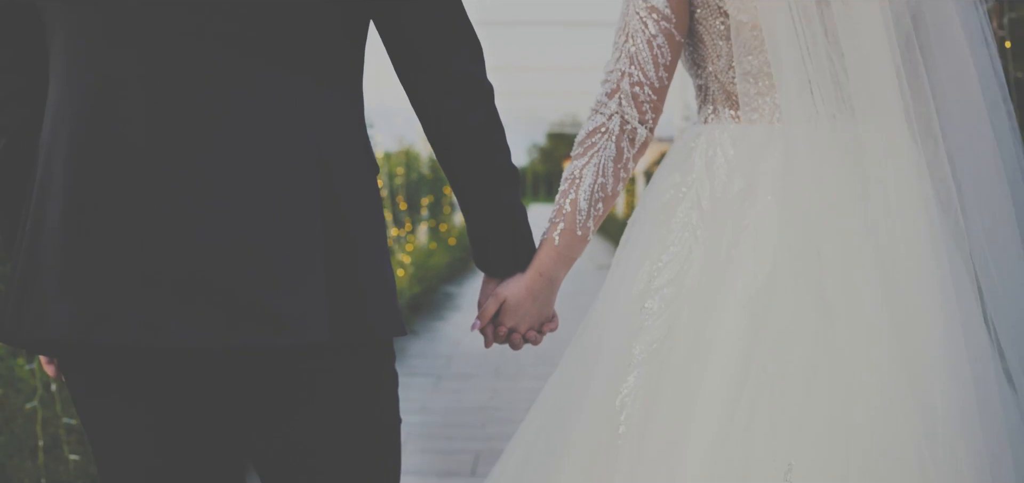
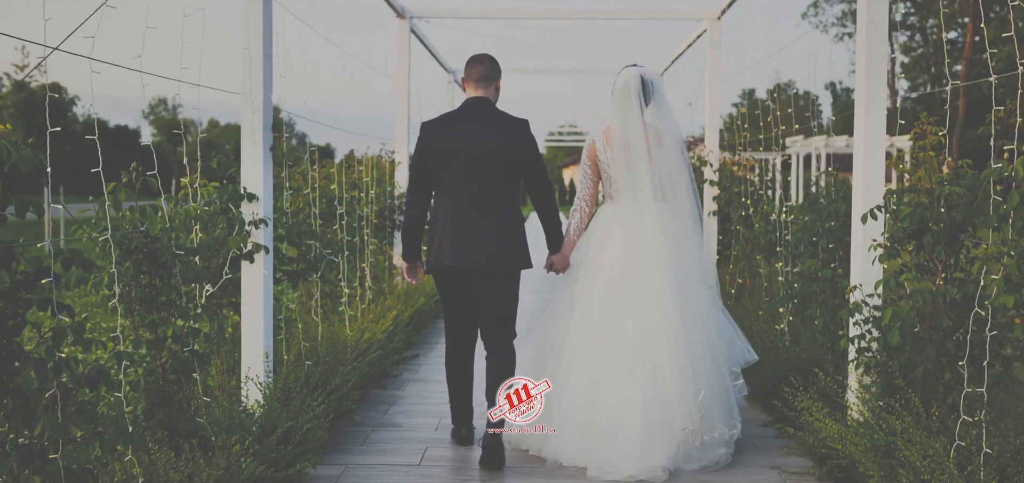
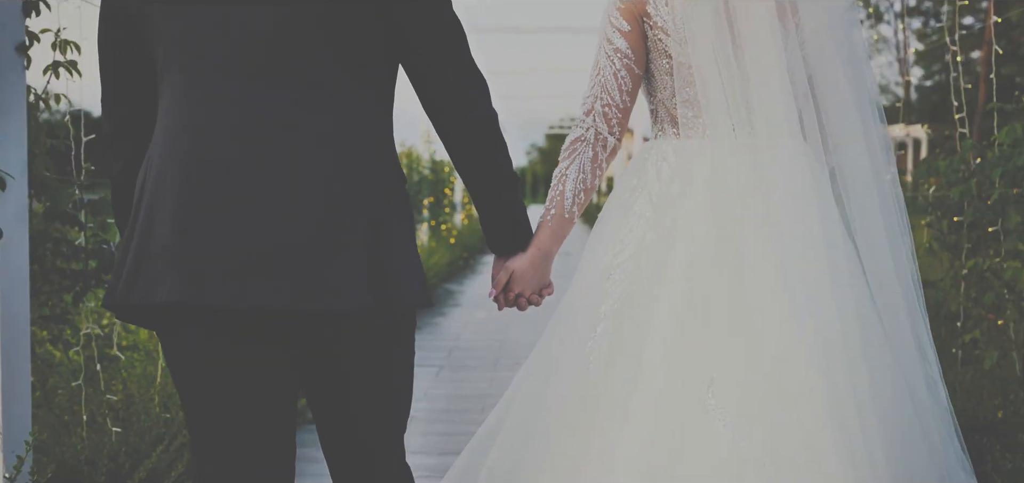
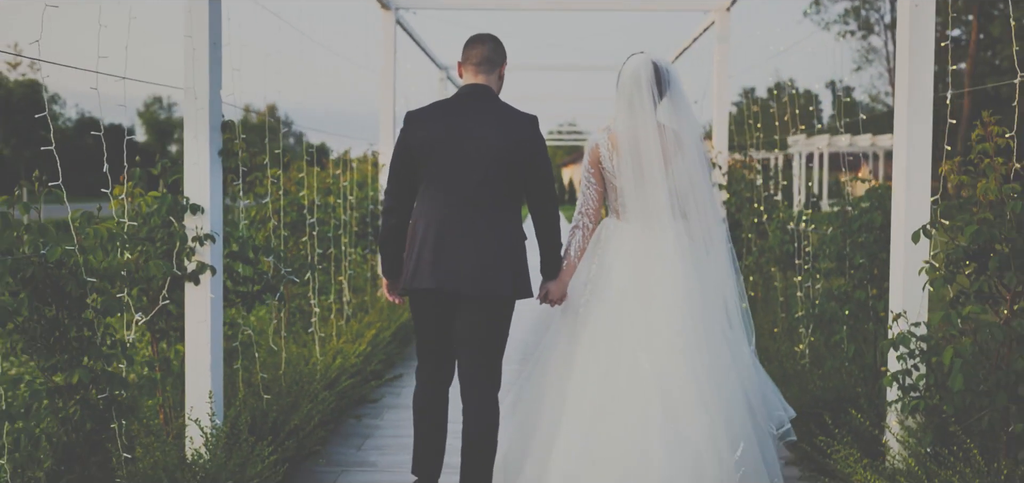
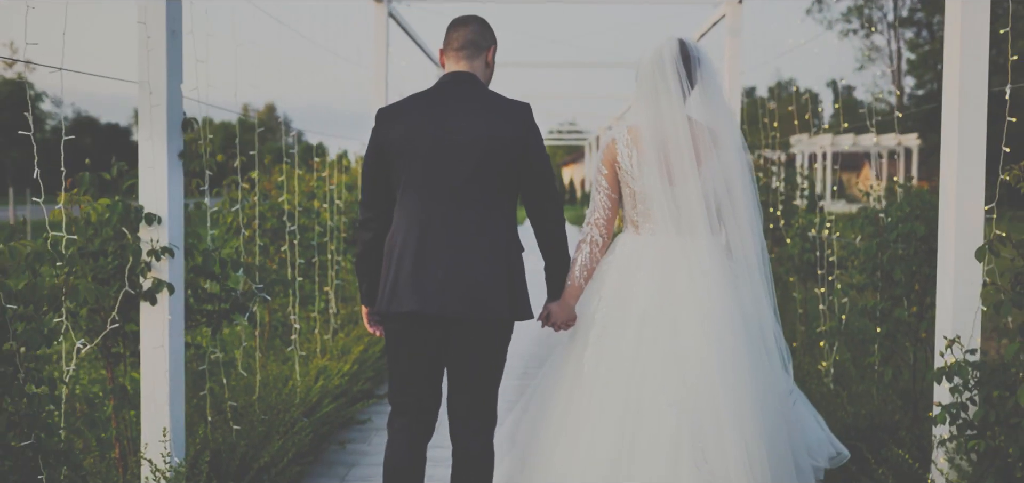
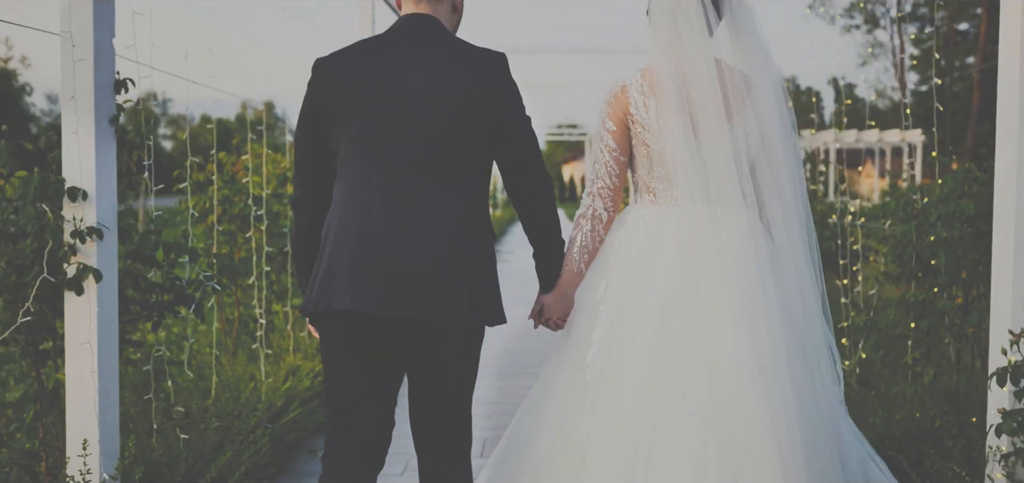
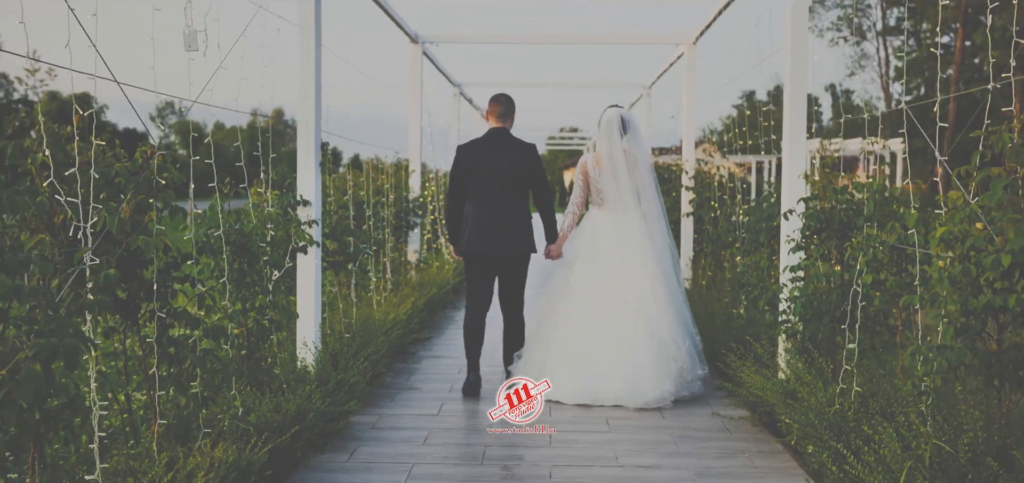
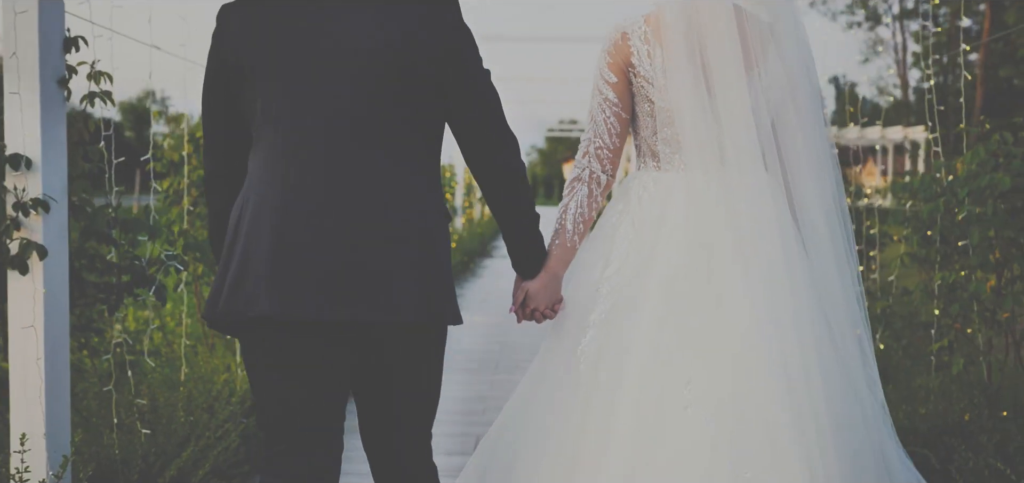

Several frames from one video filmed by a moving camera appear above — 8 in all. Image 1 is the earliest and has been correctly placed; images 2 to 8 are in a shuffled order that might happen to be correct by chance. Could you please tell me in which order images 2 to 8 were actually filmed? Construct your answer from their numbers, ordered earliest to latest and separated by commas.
3, 8, 6, 5, 4, 2, 7
